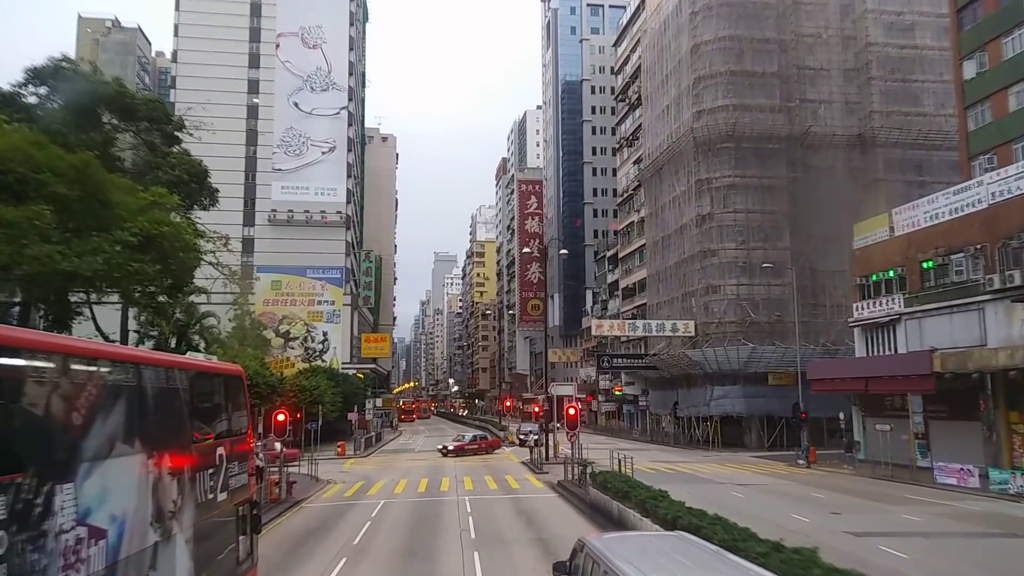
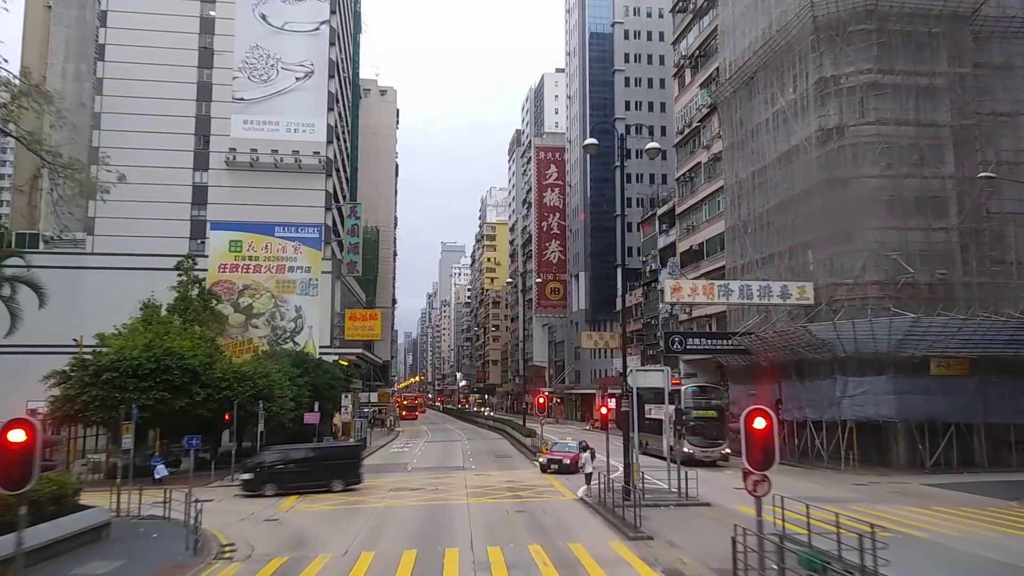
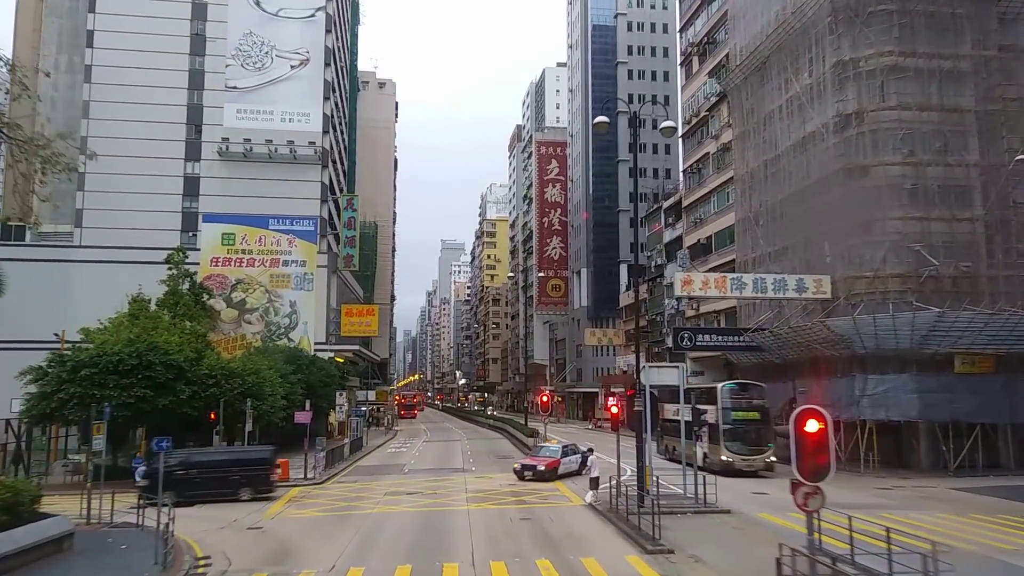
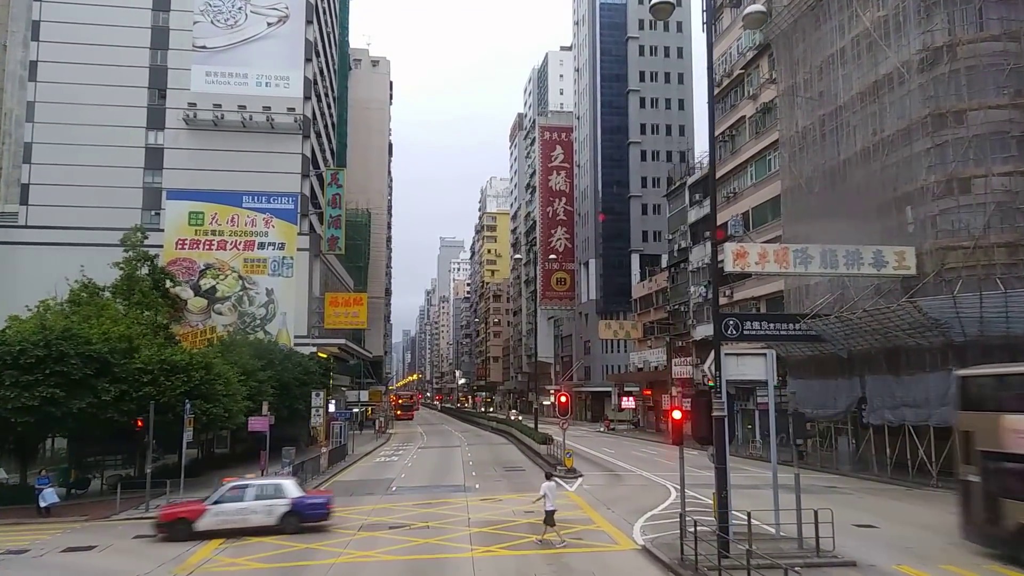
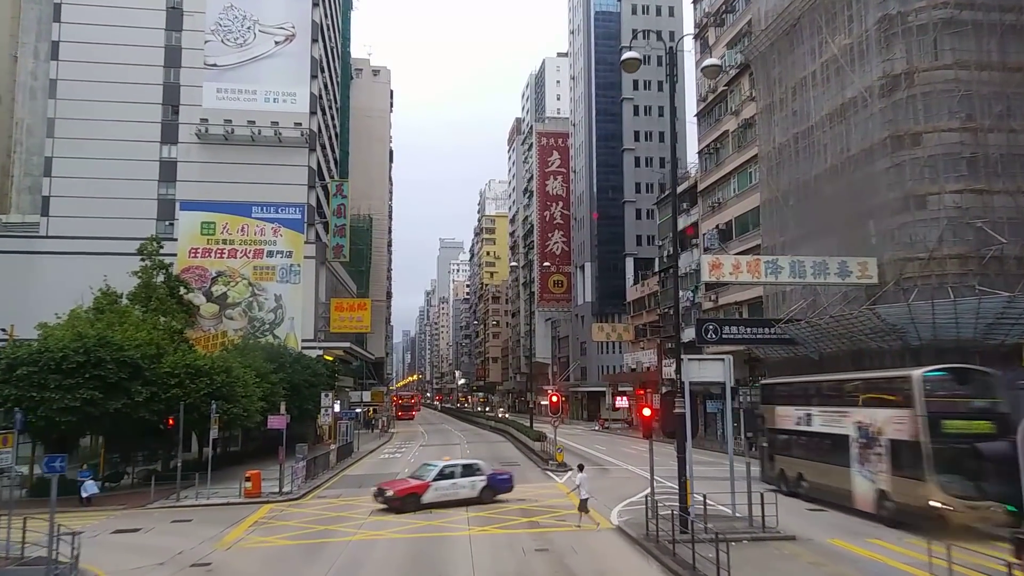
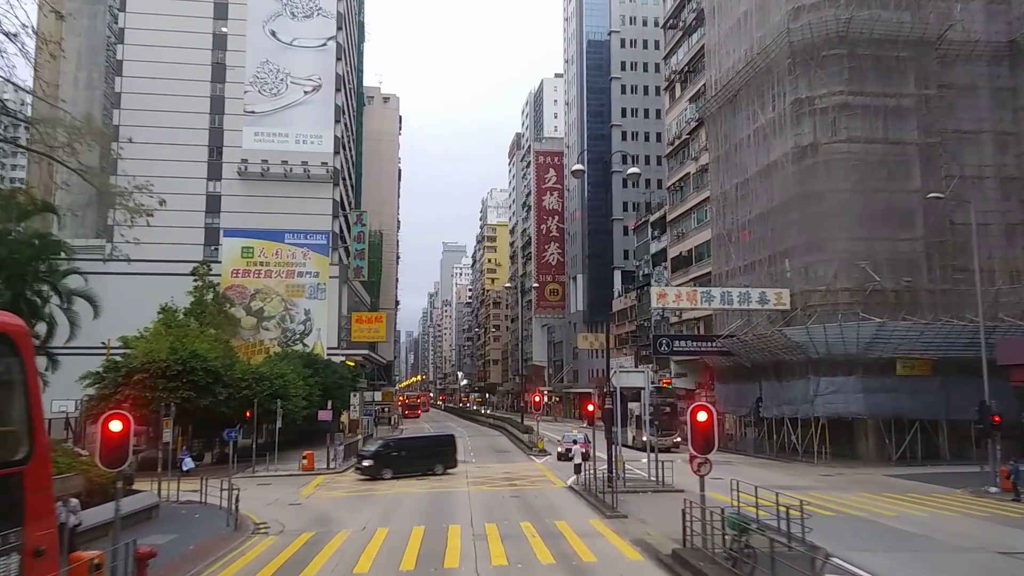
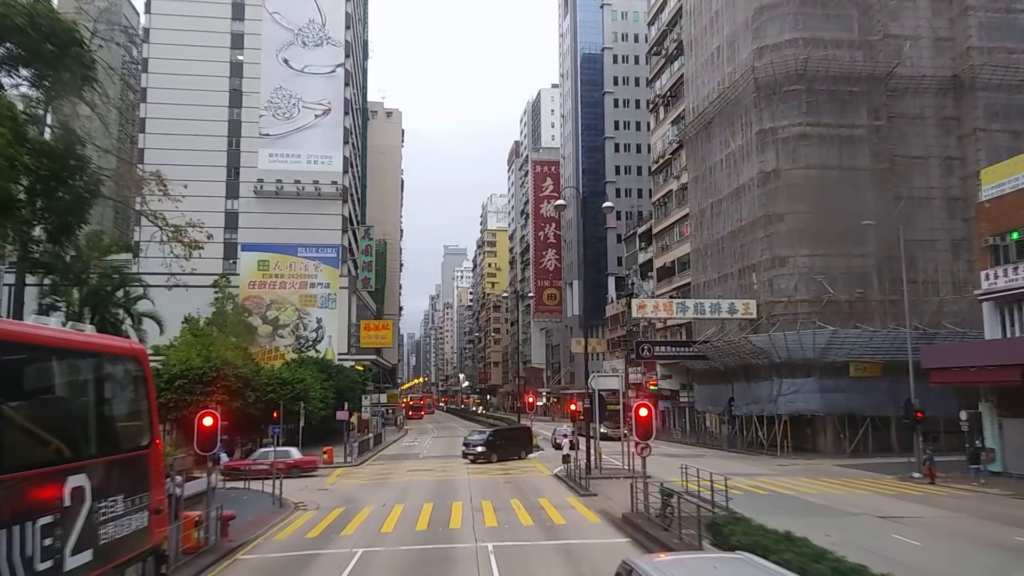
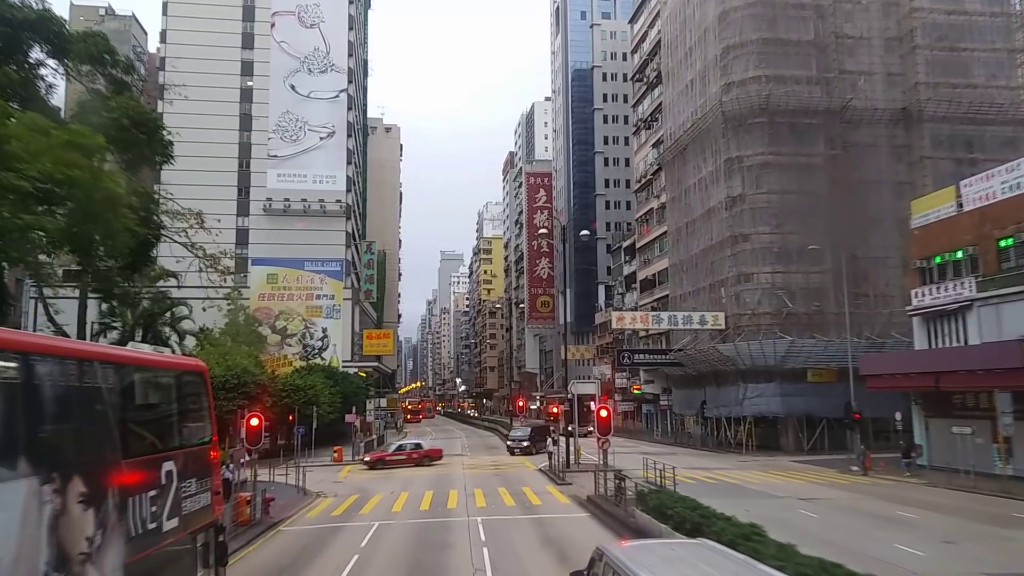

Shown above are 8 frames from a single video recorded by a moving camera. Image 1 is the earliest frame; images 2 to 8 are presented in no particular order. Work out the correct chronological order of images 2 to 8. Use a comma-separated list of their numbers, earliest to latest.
8, 7, 6, 2, 3, 5, 4
